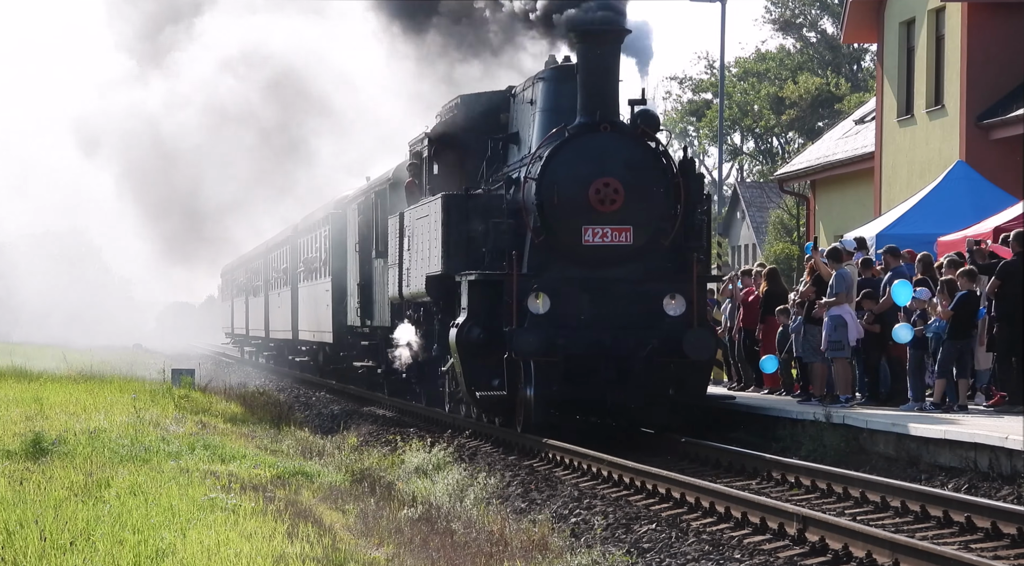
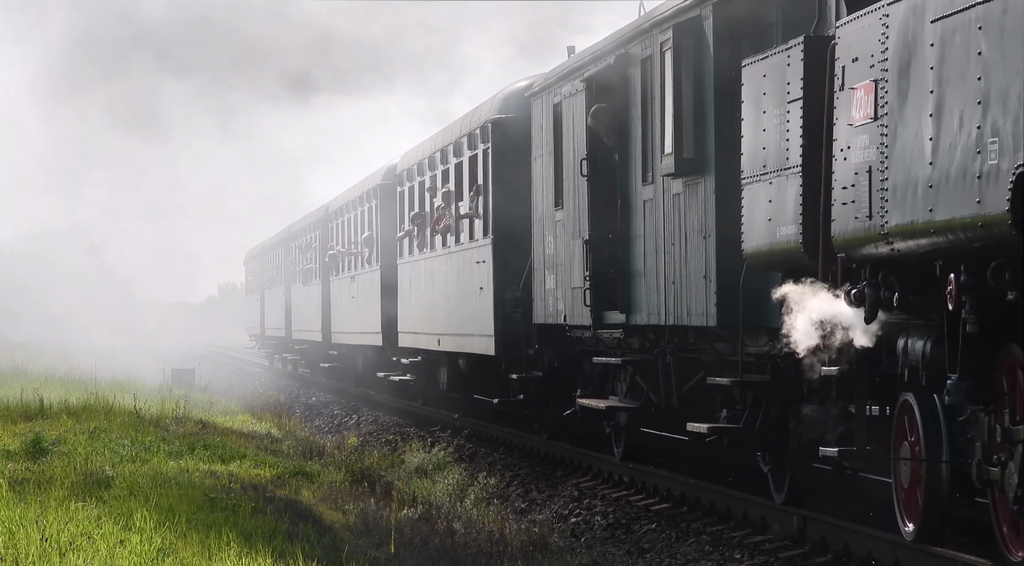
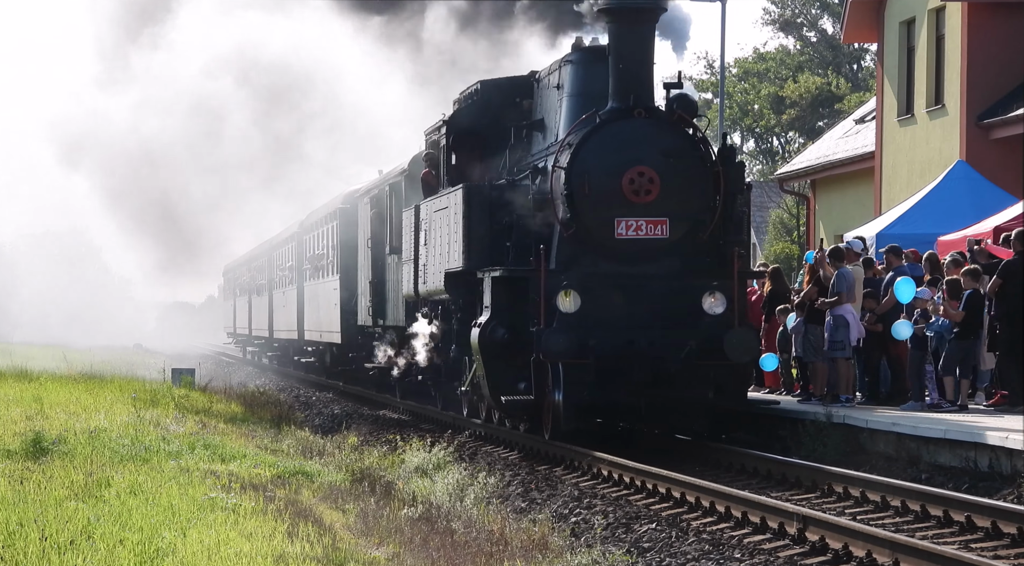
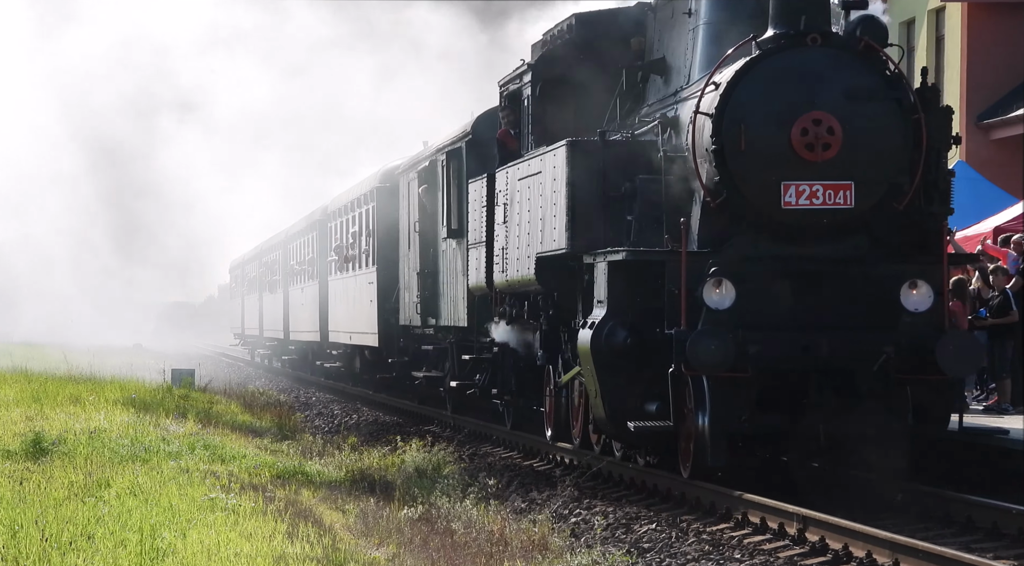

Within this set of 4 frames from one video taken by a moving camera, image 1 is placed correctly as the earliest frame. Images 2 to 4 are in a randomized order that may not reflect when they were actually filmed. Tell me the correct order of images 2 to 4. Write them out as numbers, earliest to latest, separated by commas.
3, 4, 2
